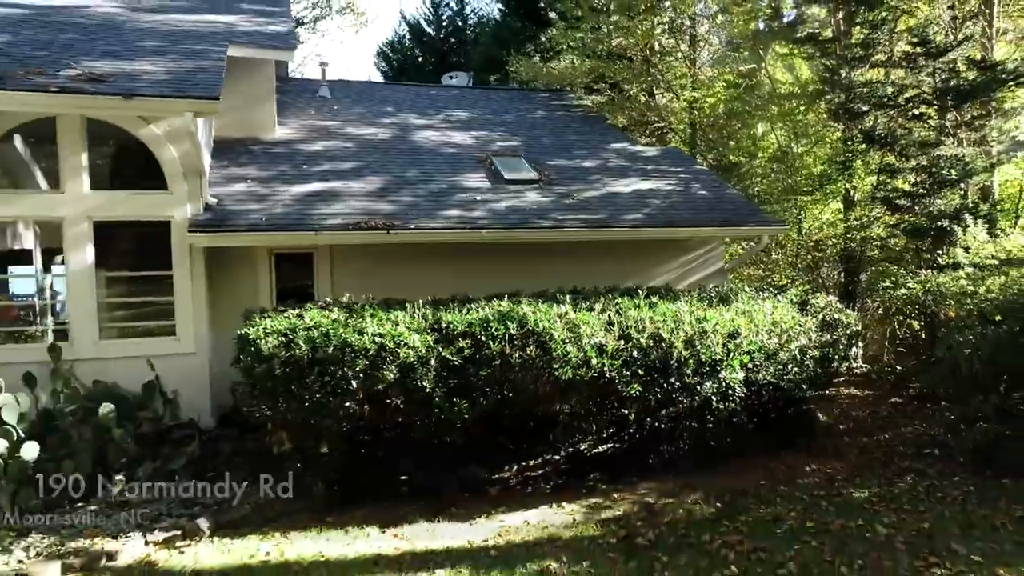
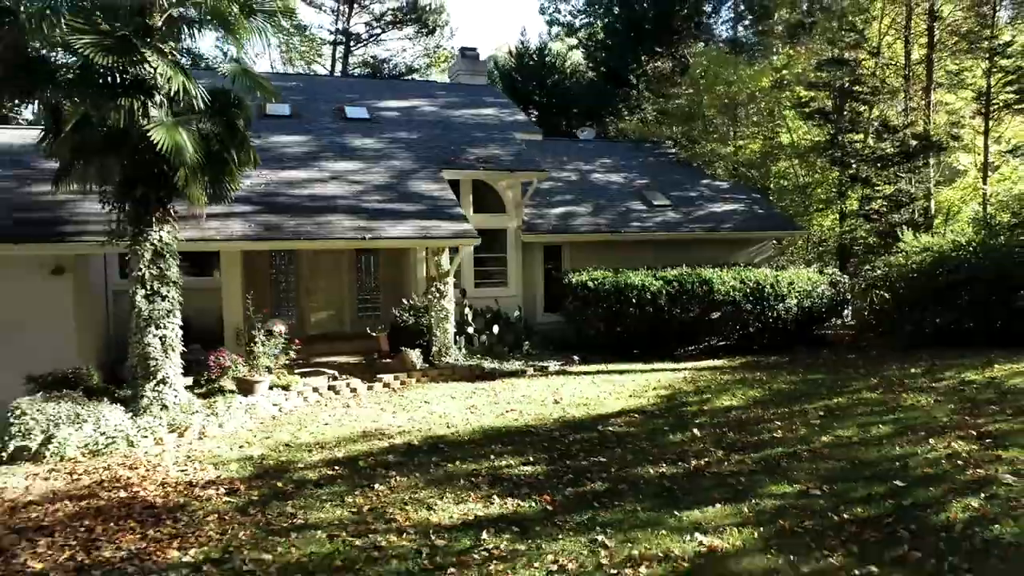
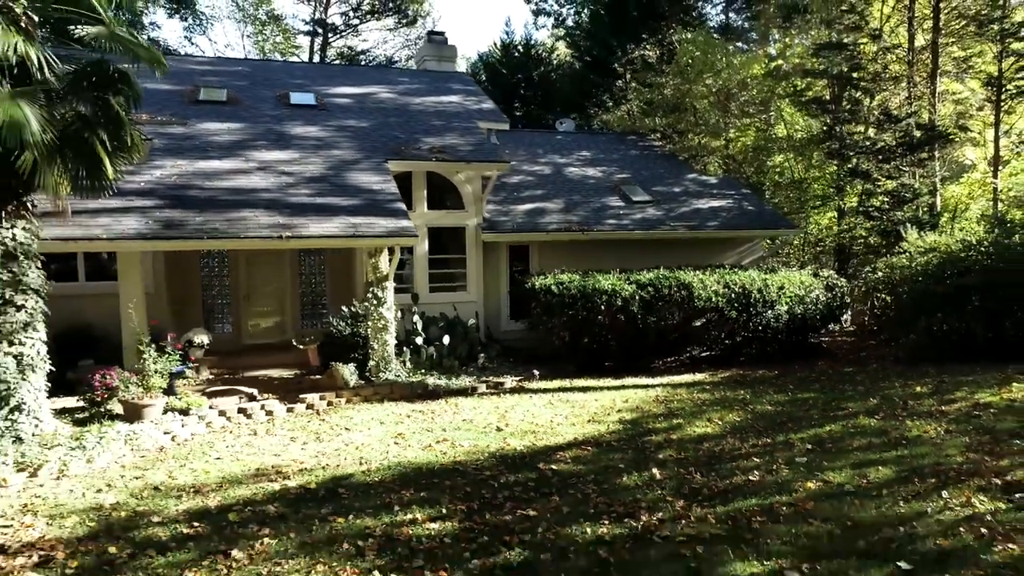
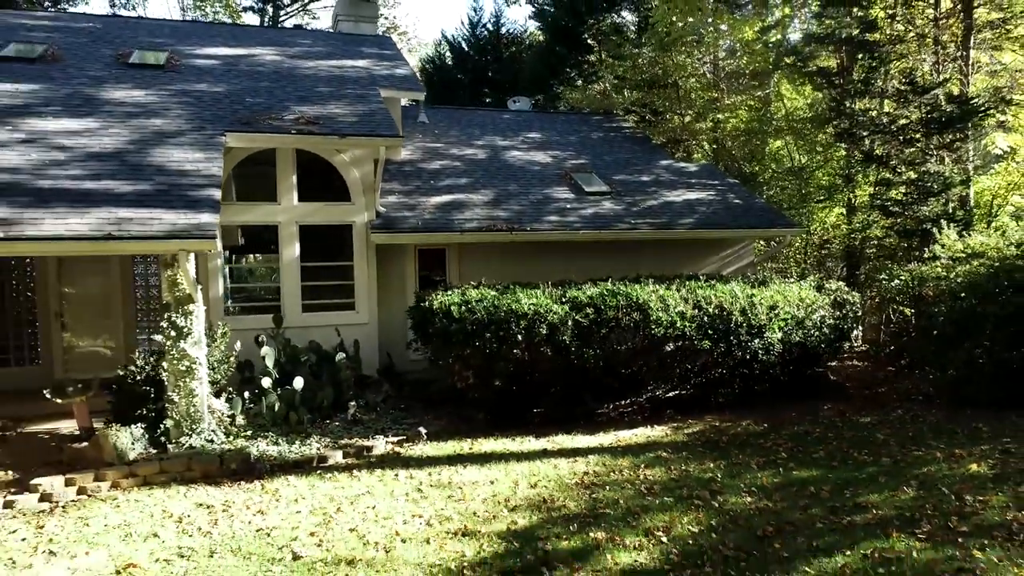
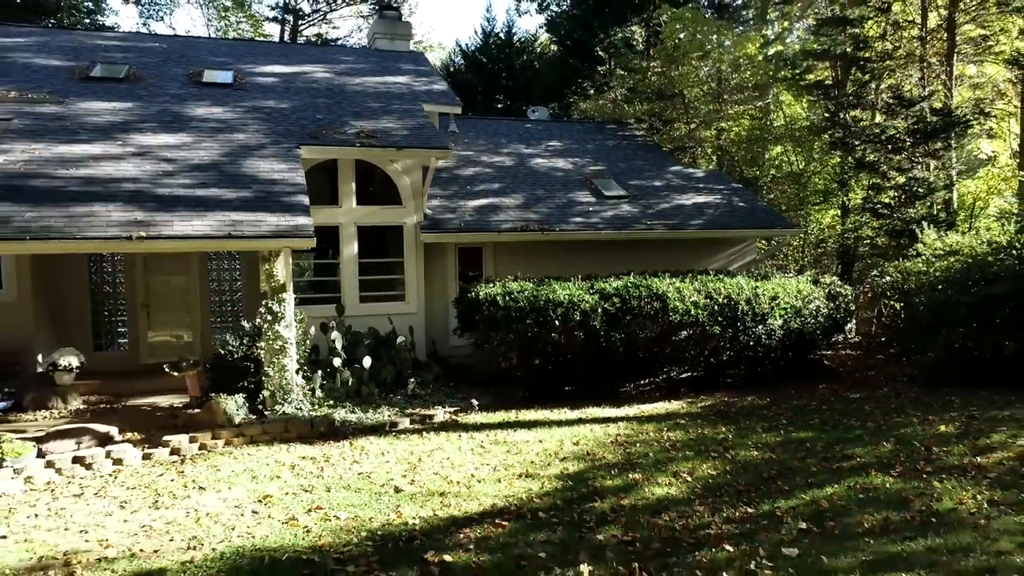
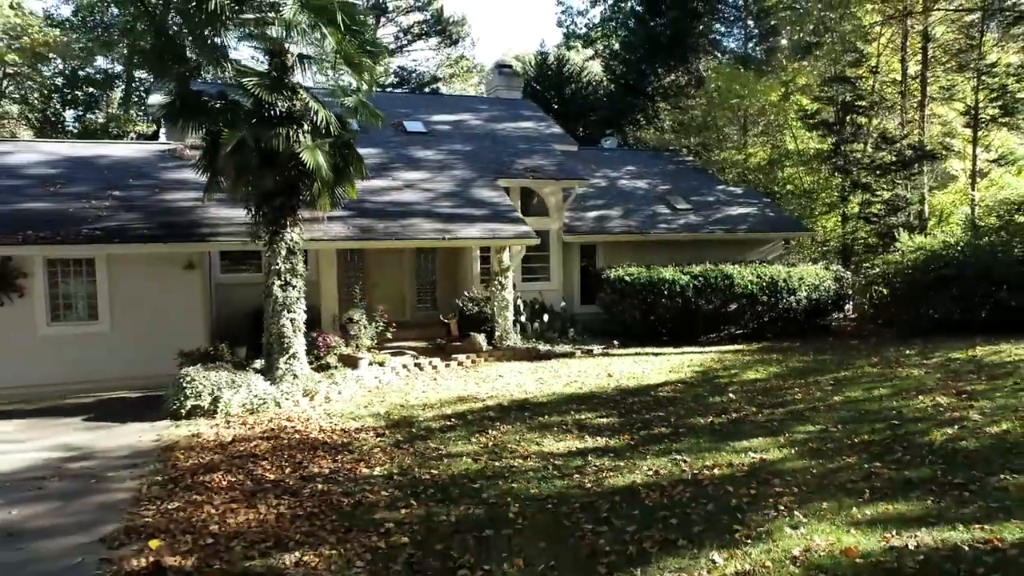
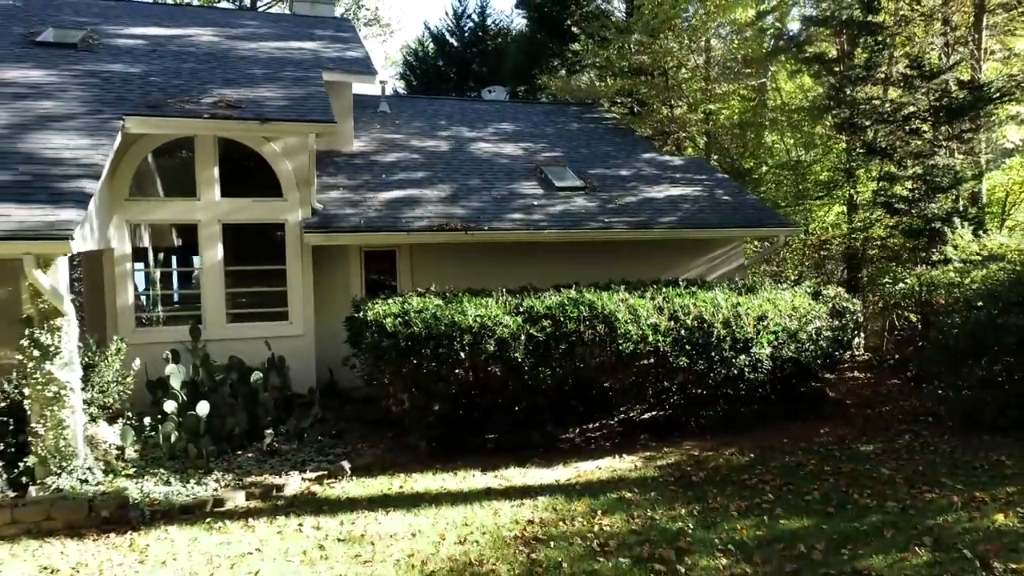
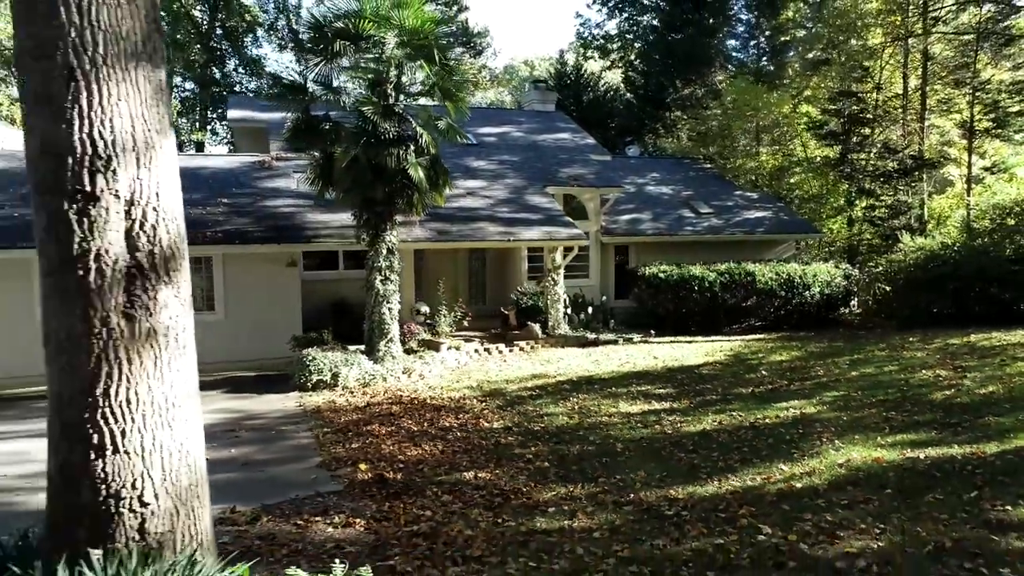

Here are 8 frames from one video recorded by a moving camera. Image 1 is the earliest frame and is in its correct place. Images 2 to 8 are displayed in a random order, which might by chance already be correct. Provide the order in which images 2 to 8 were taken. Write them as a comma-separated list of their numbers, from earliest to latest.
7, 4, 5, 3, 2, 6, 8
